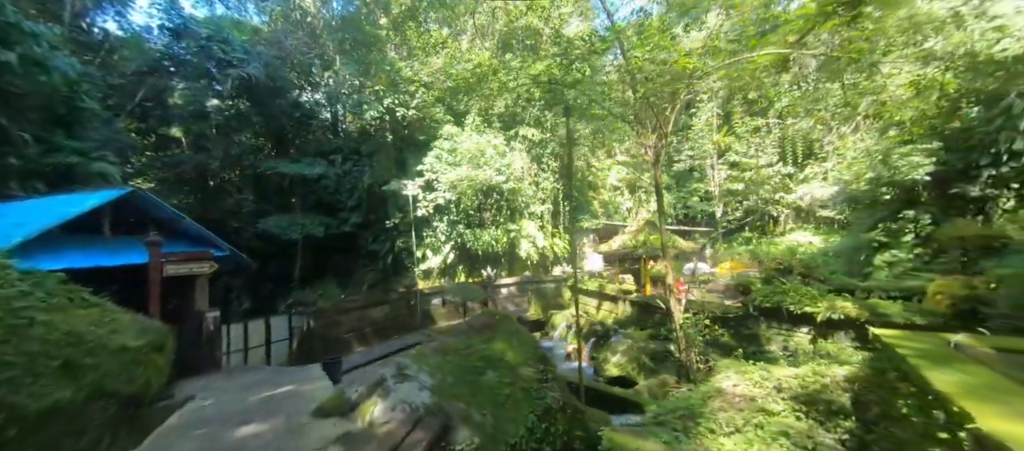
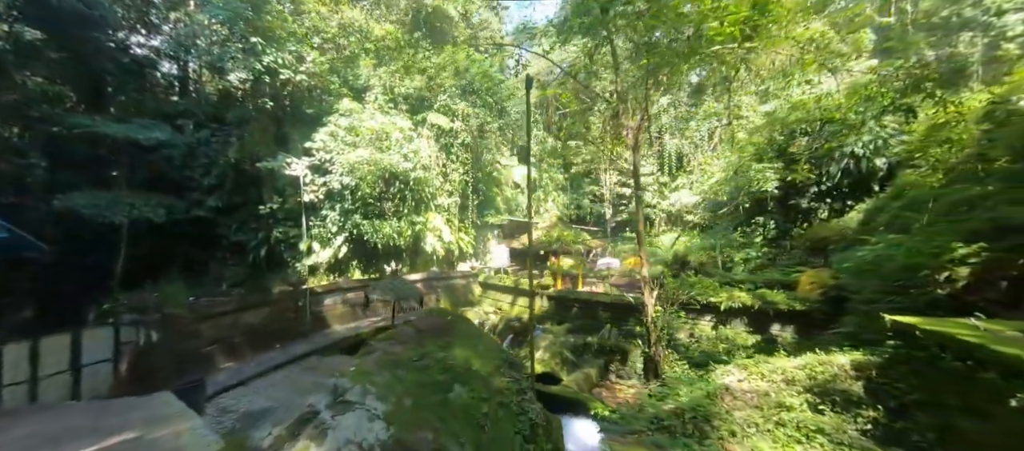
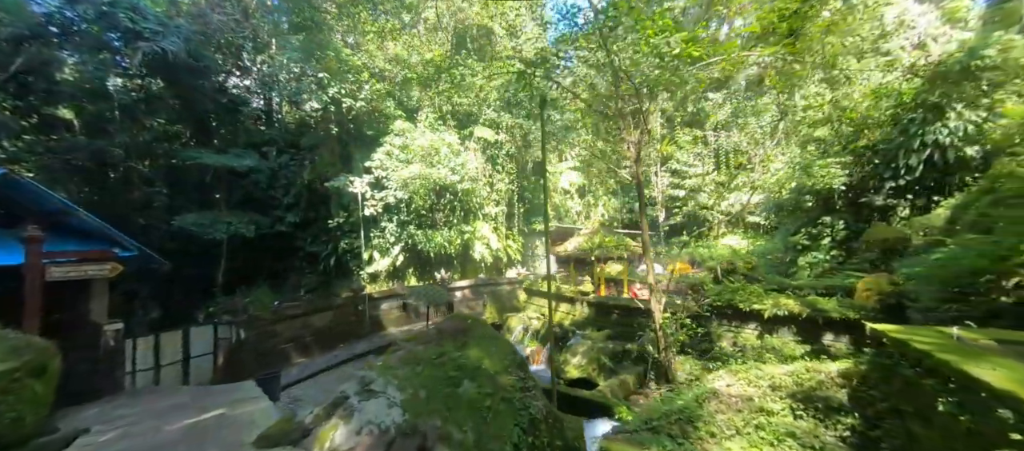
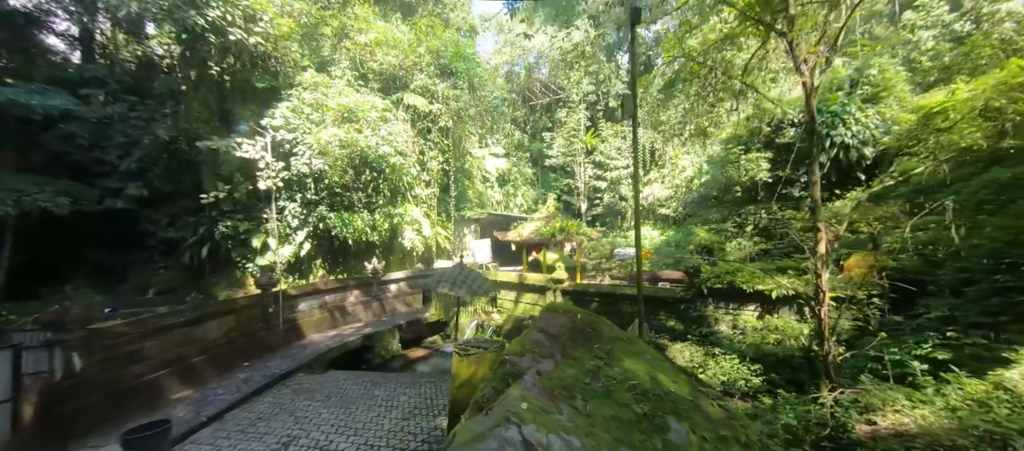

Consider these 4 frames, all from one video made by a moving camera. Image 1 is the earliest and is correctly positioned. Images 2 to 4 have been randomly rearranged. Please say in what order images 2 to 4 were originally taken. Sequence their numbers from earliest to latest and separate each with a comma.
3, 2, 4
